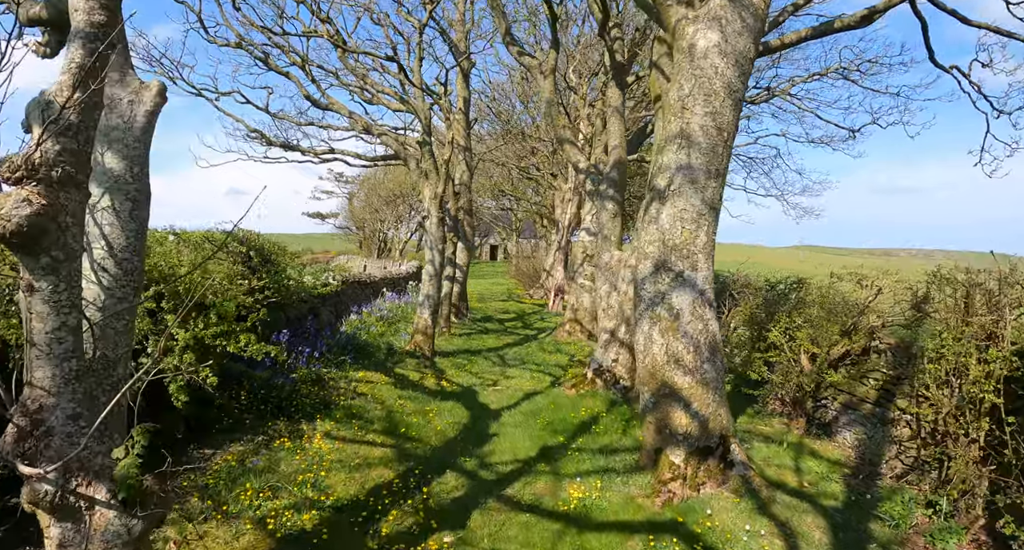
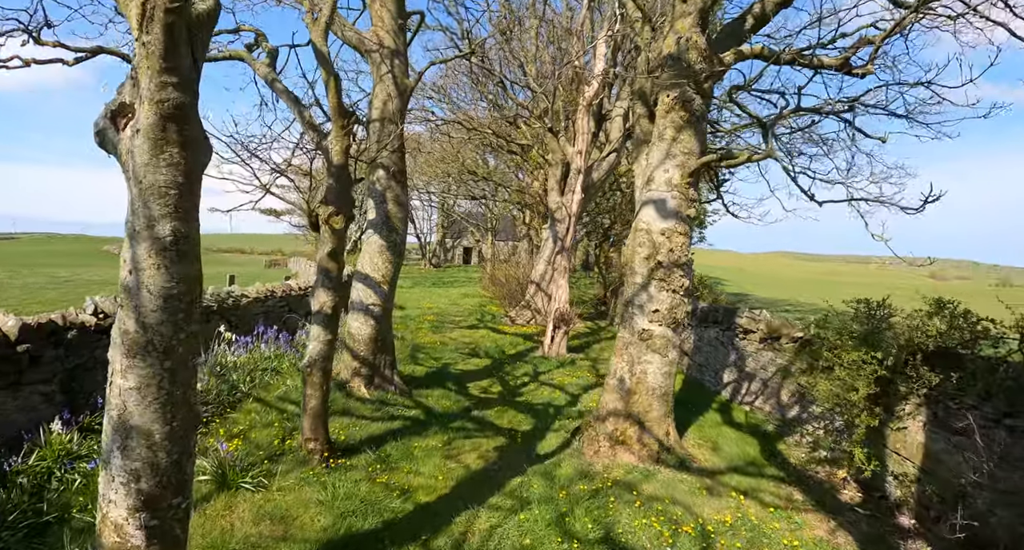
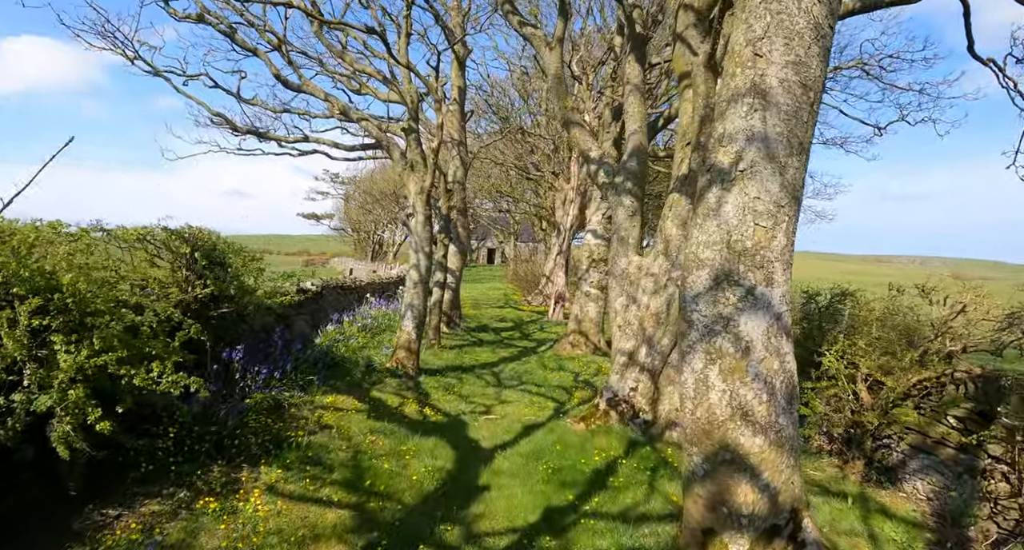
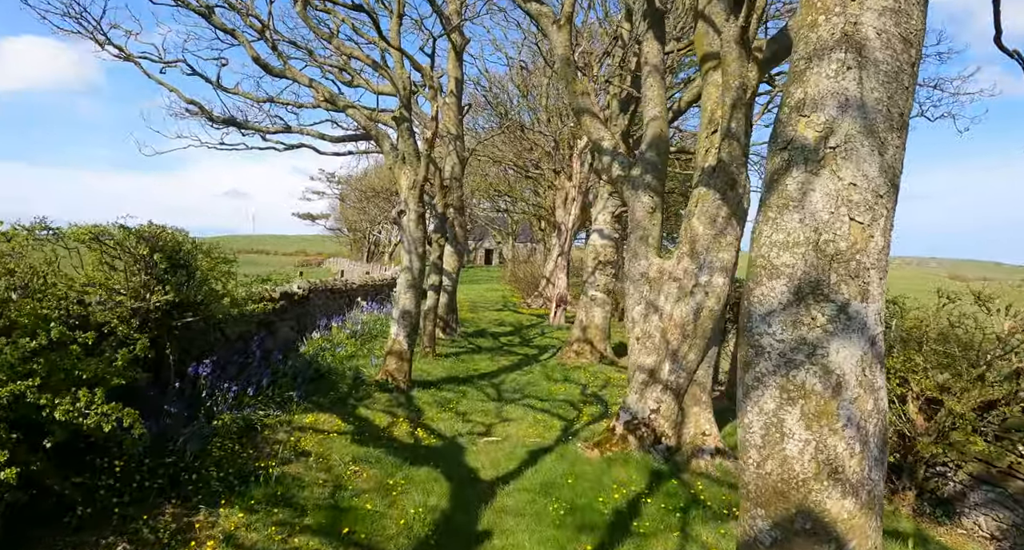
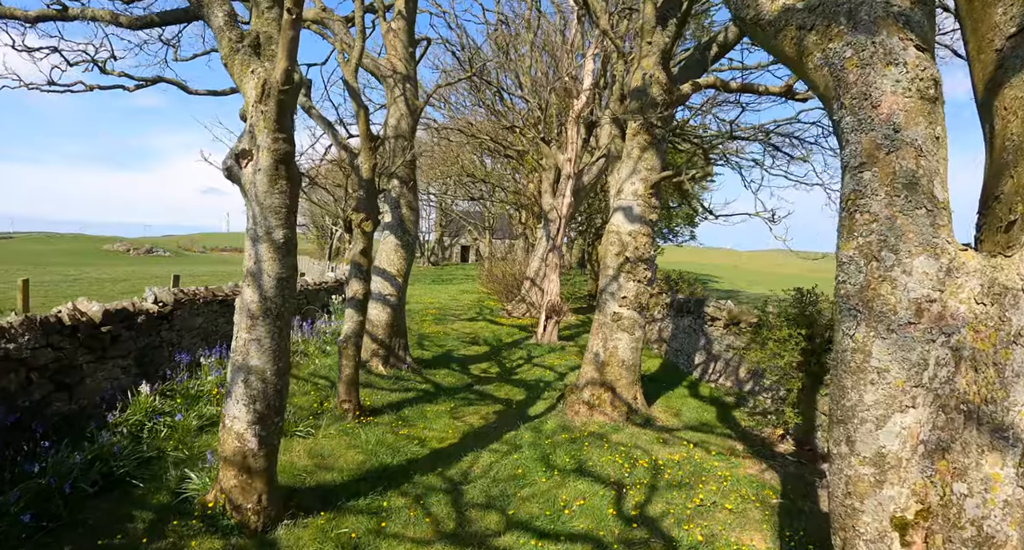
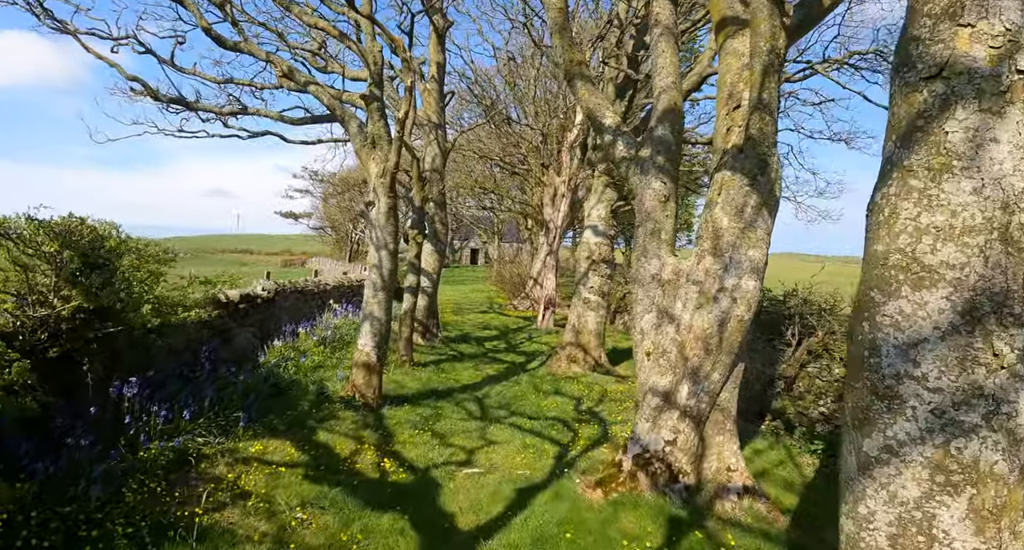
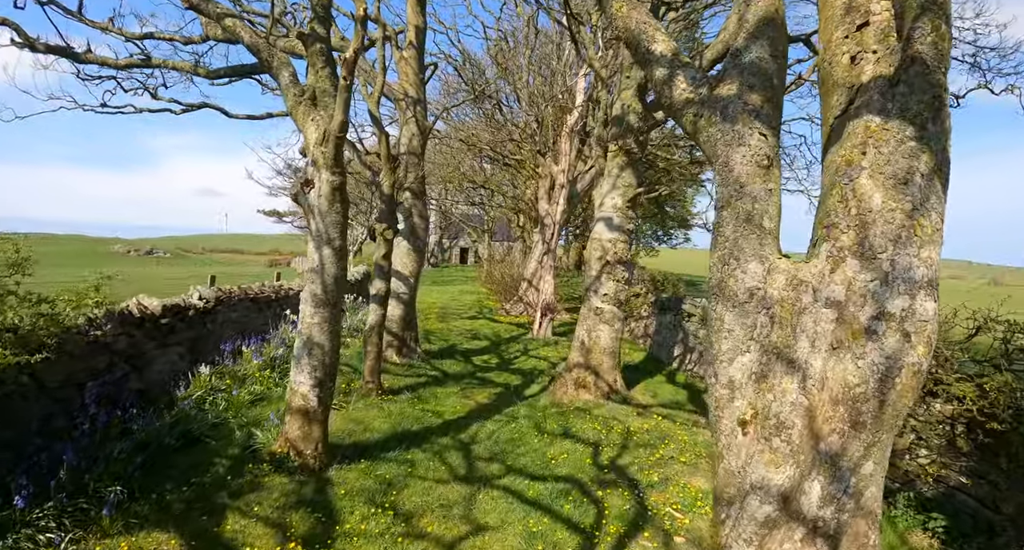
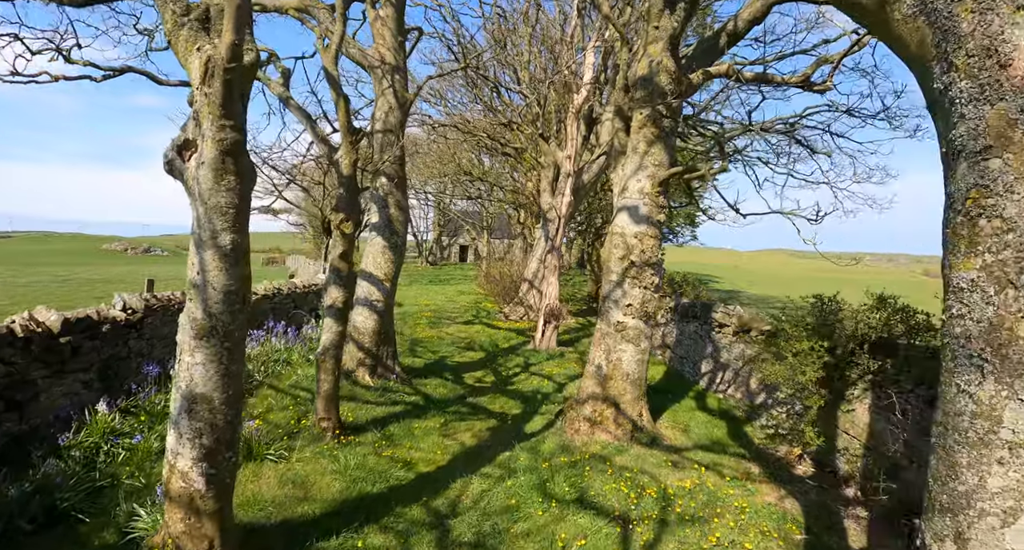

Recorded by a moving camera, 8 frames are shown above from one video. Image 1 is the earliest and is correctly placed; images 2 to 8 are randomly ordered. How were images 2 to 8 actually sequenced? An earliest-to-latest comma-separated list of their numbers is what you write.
3, 4, 6, 7, 5, 8, 2
